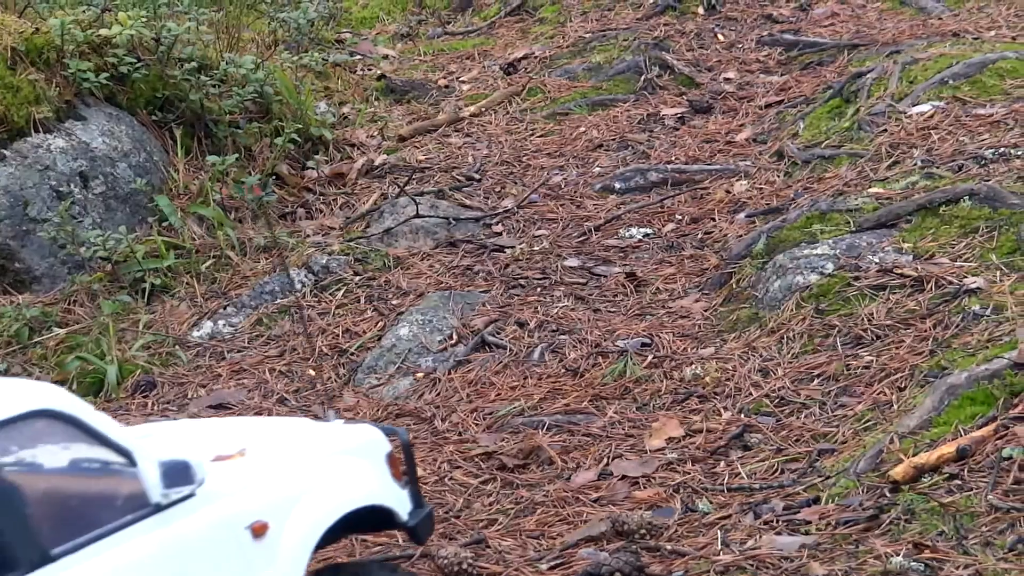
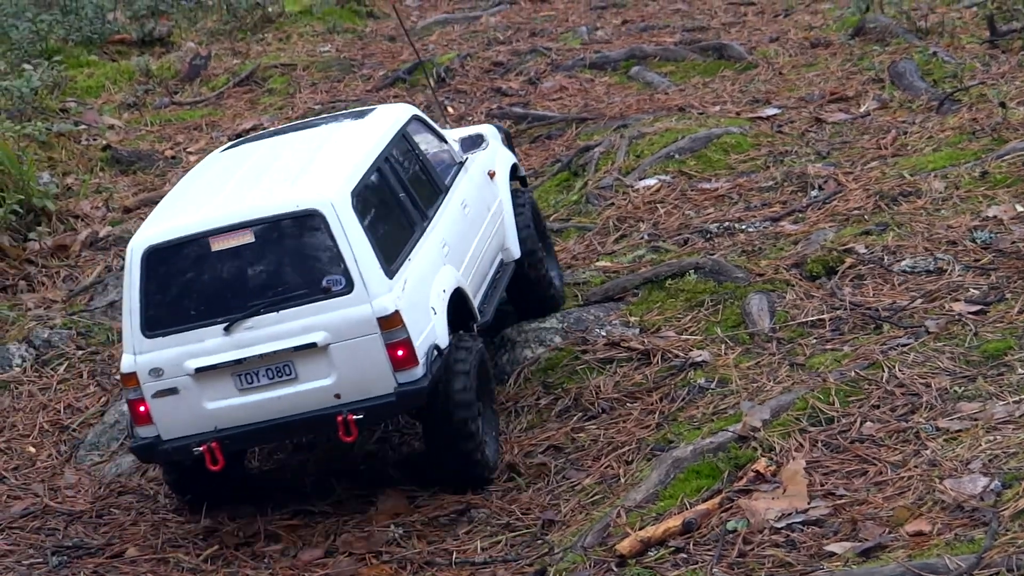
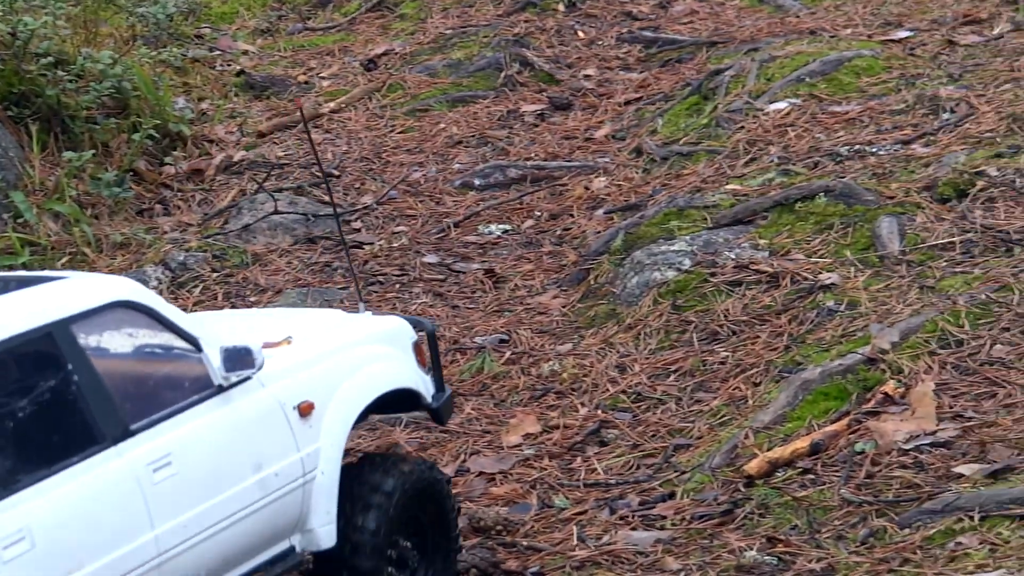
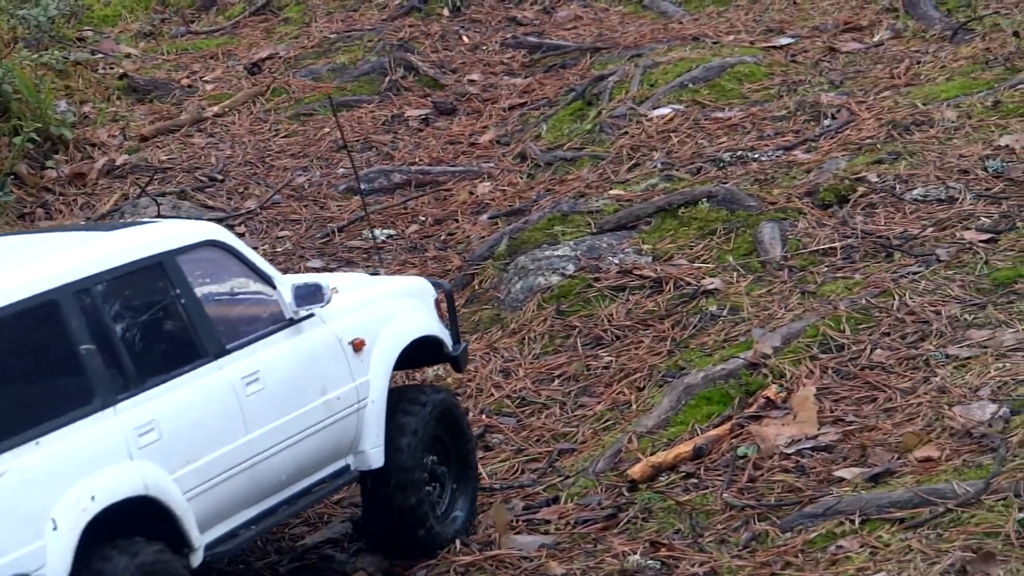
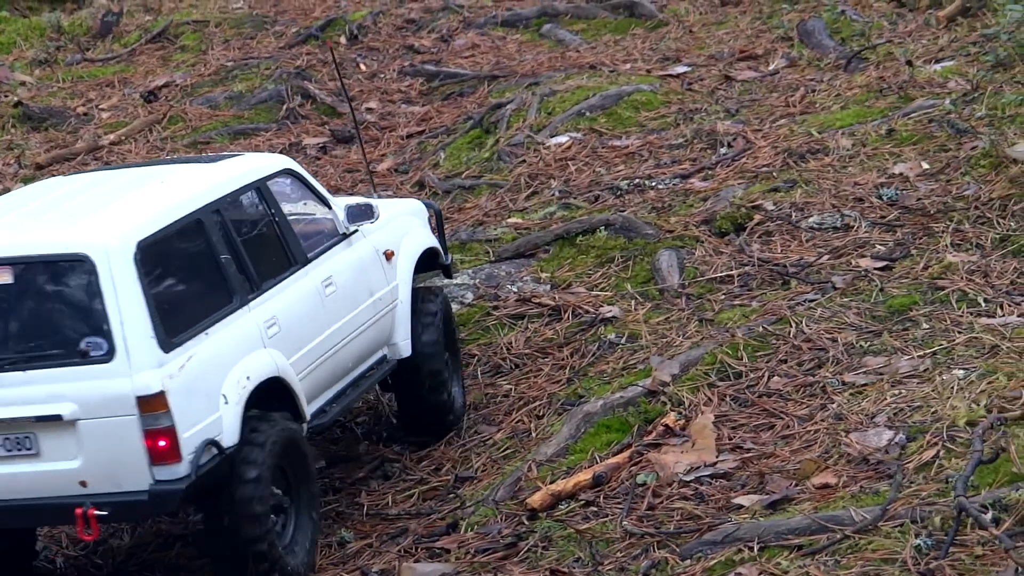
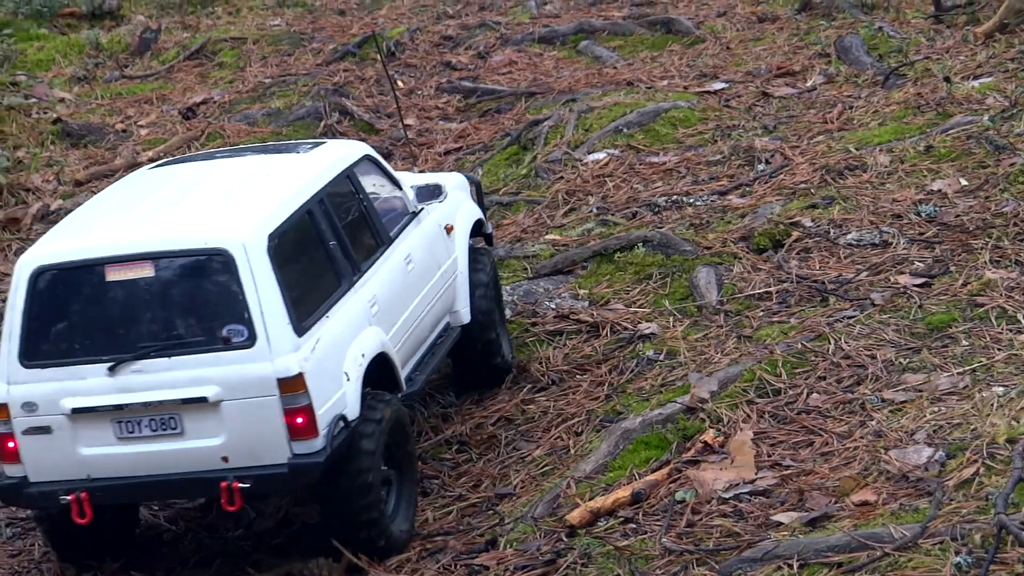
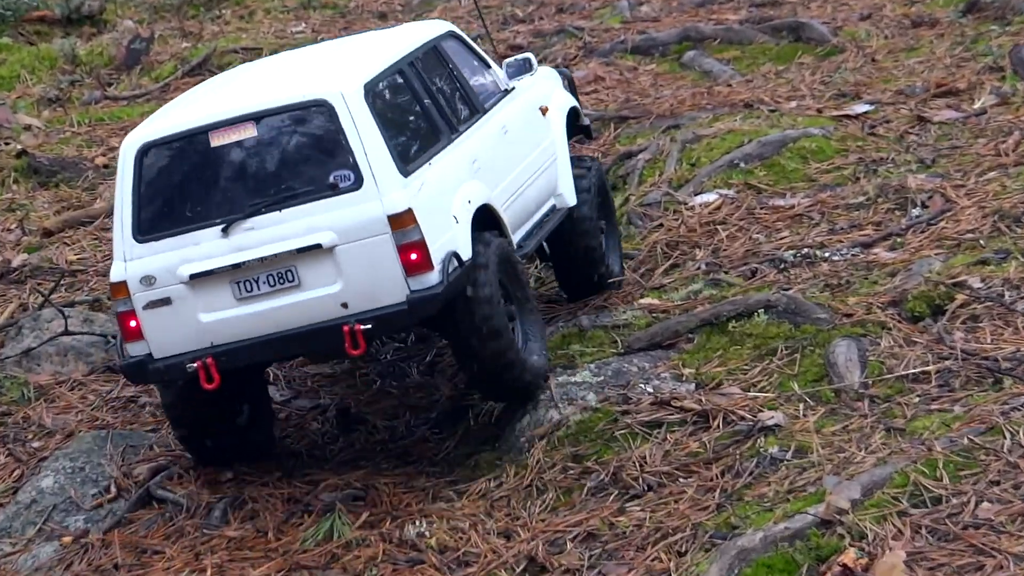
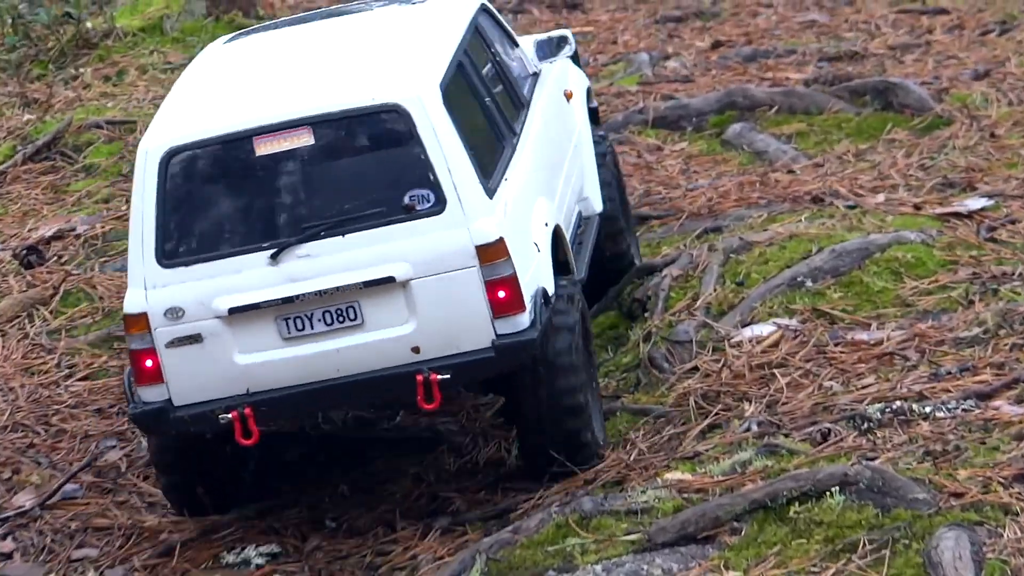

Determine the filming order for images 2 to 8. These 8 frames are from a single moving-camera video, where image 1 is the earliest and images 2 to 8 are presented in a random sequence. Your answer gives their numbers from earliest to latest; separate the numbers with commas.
3, 4, 5, 6, 2, 7, 8
